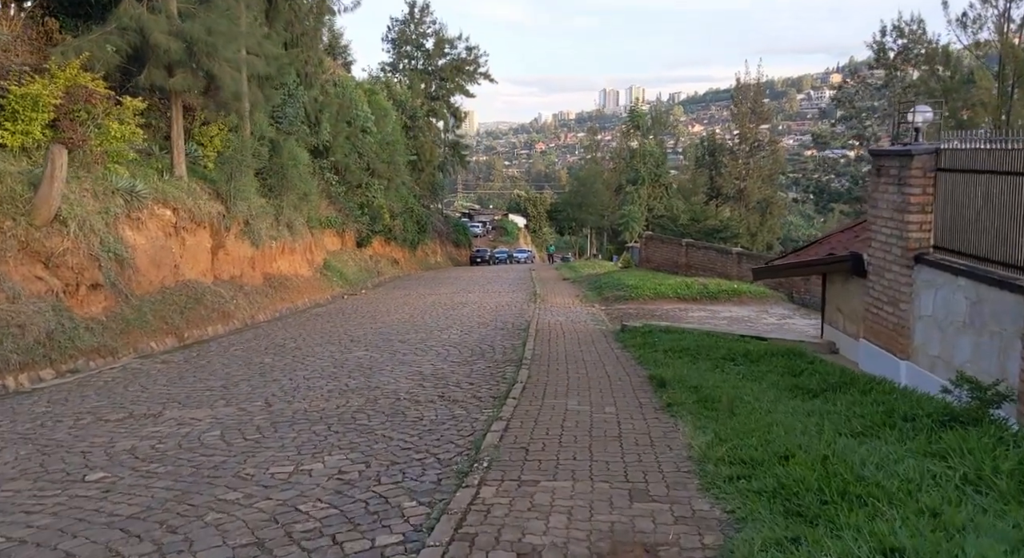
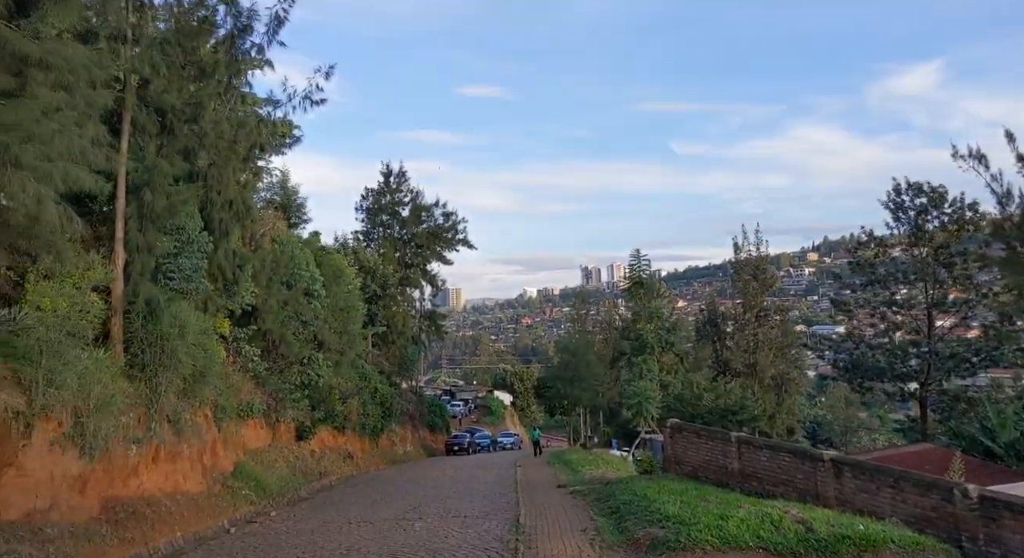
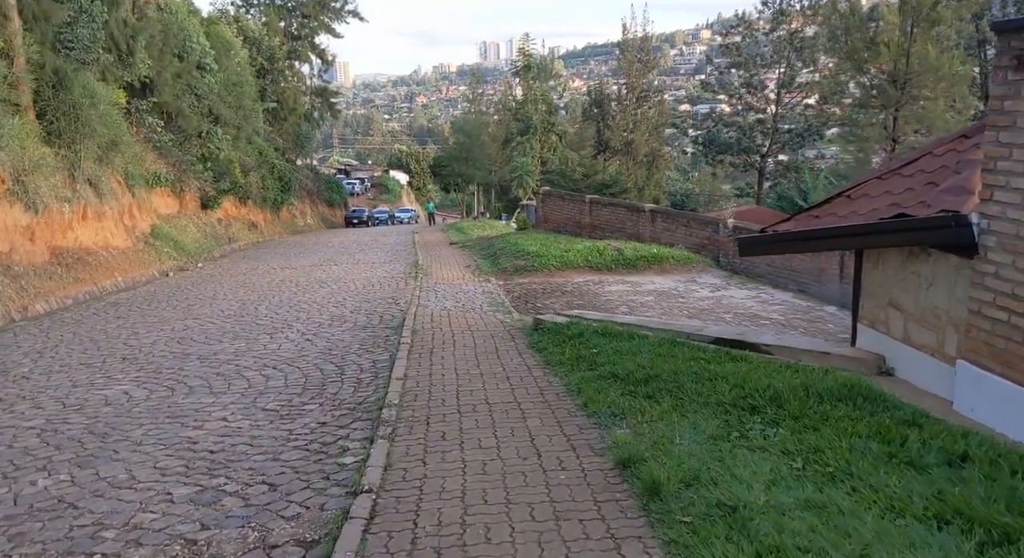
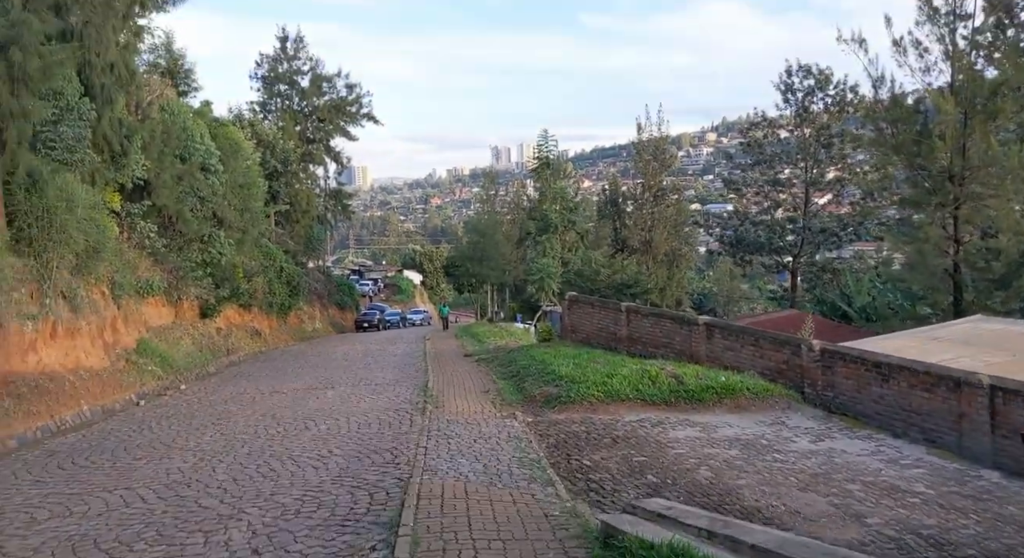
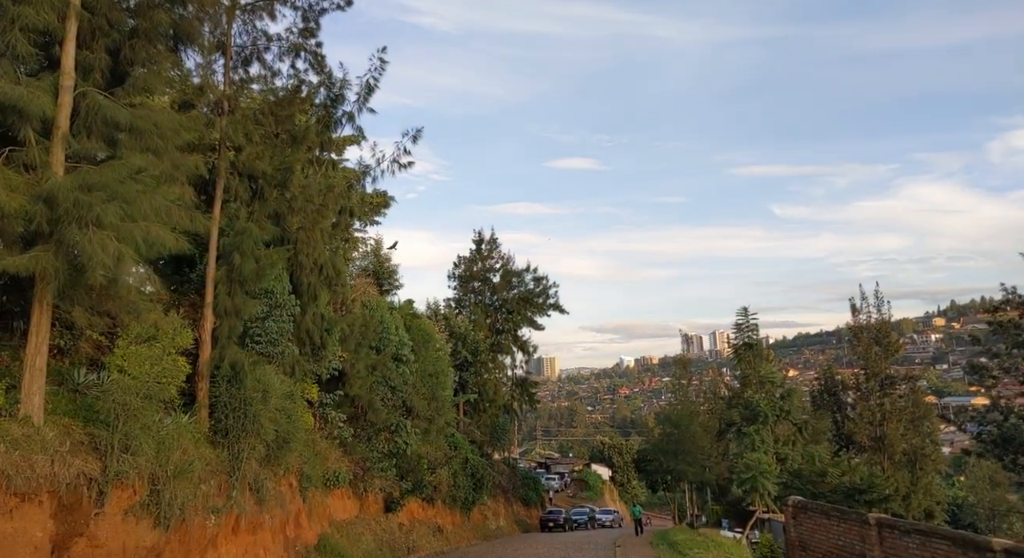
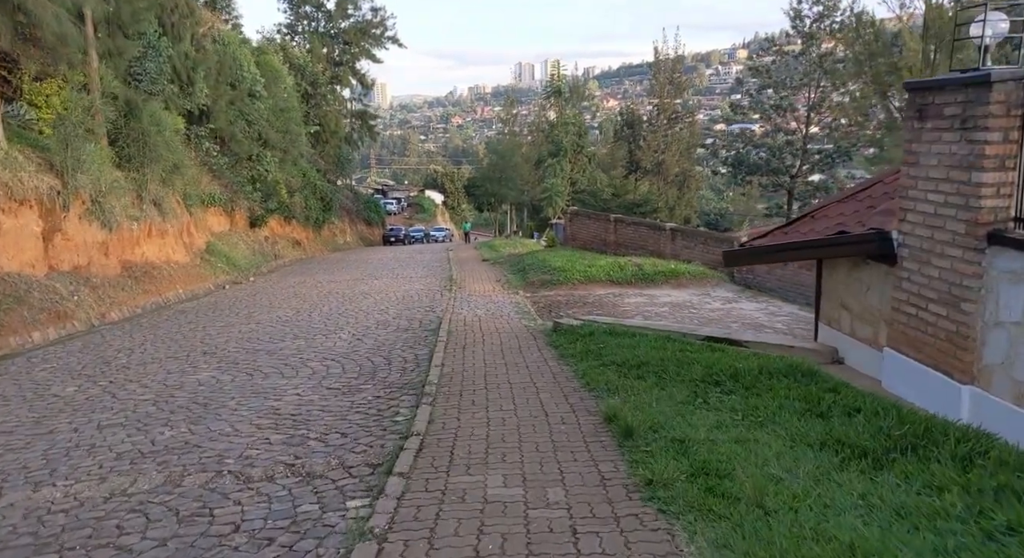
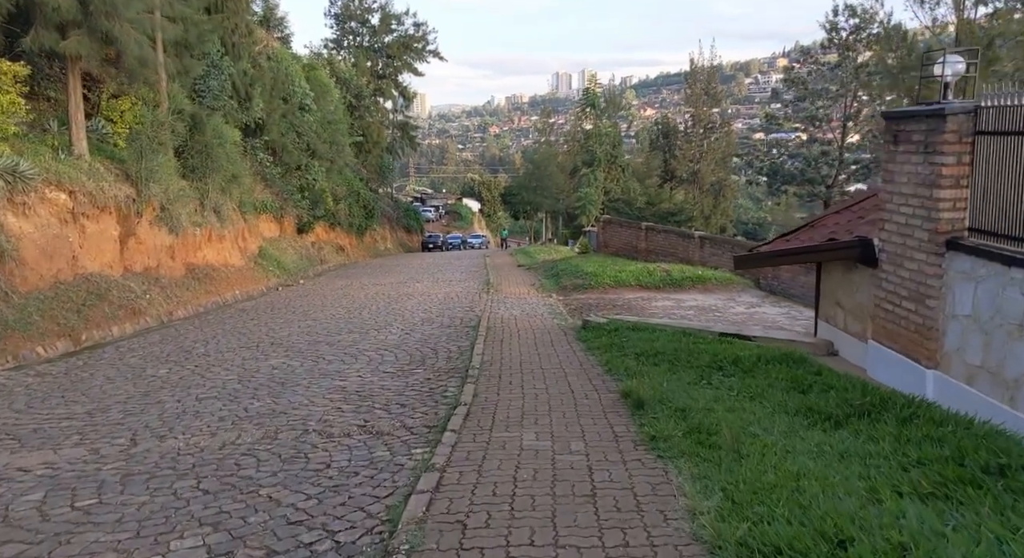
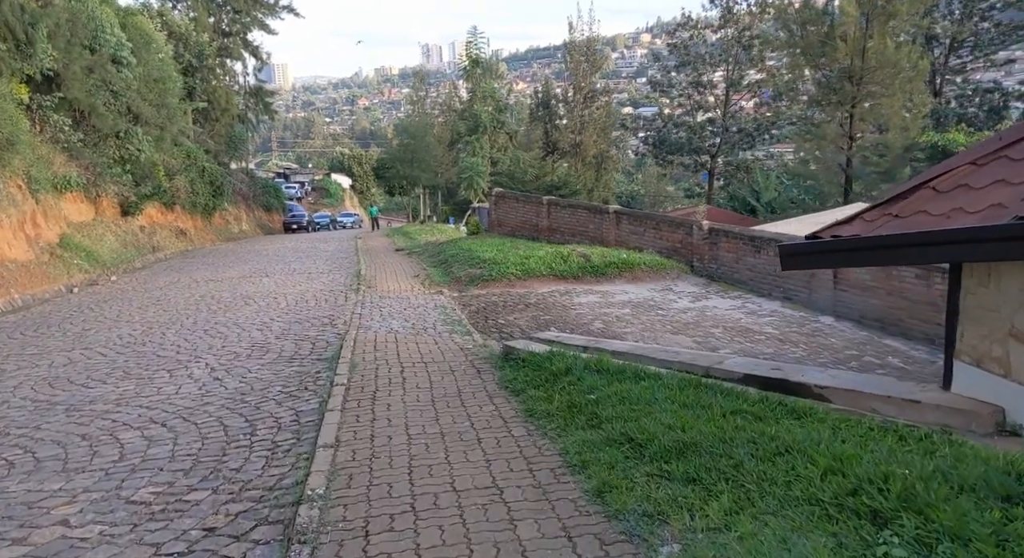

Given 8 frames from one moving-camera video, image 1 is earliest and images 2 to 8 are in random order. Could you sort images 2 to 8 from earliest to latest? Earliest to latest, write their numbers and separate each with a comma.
7, 6, 3, 8, 4, 2, 5
